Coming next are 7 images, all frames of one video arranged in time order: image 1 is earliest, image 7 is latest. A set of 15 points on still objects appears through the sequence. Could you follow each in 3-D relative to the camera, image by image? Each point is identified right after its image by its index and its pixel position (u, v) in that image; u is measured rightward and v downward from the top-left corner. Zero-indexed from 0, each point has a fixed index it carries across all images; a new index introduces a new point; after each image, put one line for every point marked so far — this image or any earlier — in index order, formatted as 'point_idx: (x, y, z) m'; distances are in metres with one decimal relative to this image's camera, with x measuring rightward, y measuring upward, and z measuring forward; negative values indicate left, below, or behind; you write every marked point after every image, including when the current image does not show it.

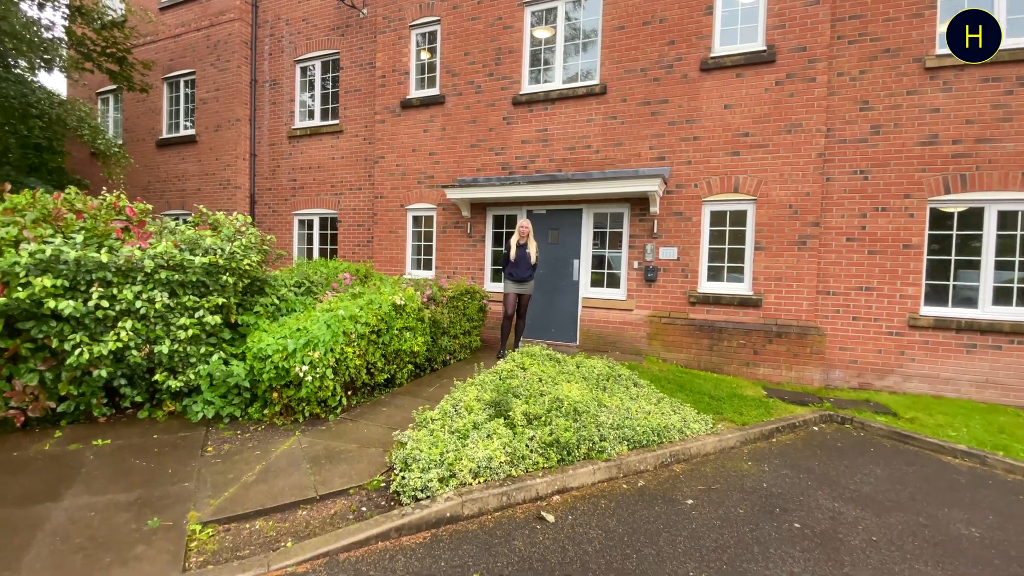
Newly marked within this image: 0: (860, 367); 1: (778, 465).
0: (+4.7, -1.1, +6.4) m
1: (+2.3, -1.5, +4.0) m
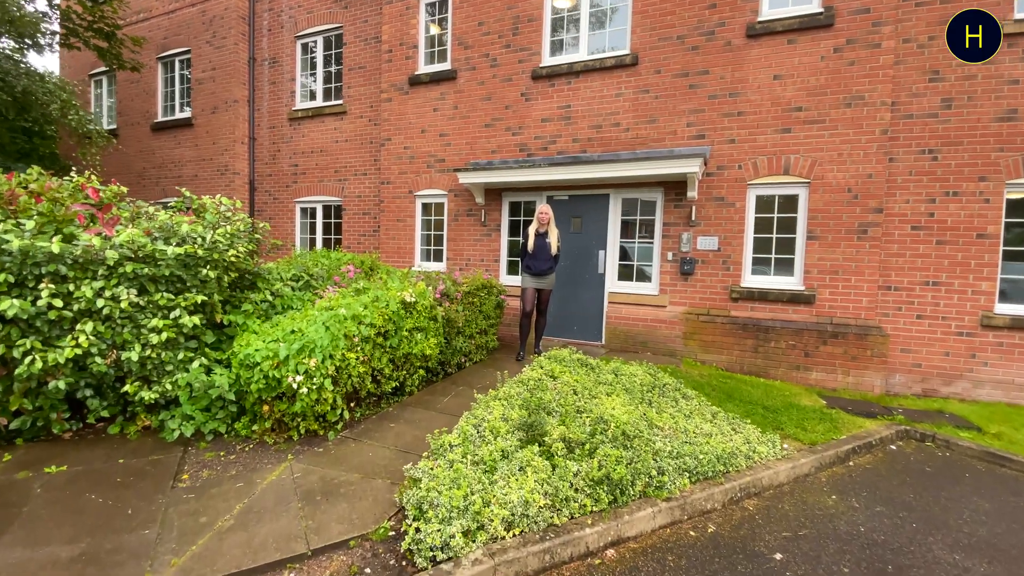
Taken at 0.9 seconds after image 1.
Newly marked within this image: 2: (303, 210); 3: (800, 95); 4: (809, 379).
0: (+4.9, -1.0, +5.7) m
1: (+2.5, -1.5, +3.3) m
2: (-4.6, +1.7, +10.4) m
3: (+3.6, +2.4, +5.8) m
4: (+3.7, -1.1, +5.8) m
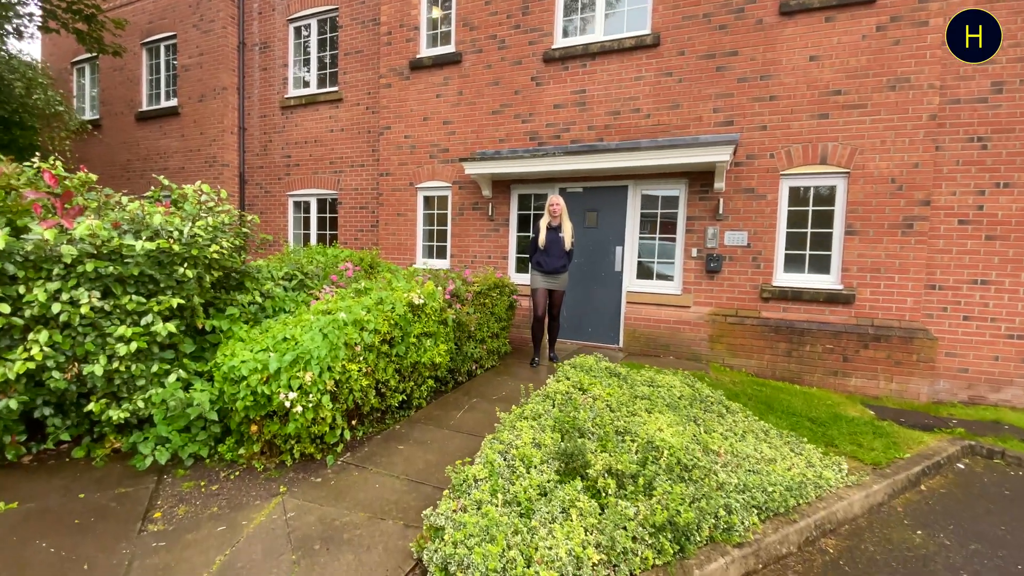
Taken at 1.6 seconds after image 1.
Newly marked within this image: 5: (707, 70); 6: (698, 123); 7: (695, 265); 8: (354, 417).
0: (+5.1, -1.0, +5.2) m
1: (+2.7, -1.5, +2.8) m
2: (-4.5, +1.8, +9.8) m
3: (+3.8, +2.4, +5.4) m
4: (+3.9, -1.1, +5.3) m
5: (+2.5, +2.8, +5.9) m
6: (+2.4, +2.1, +5.9) m
7: (+2.4, +0.3, +6.0) m
8: (-1.2, -1.0, +3.5) m
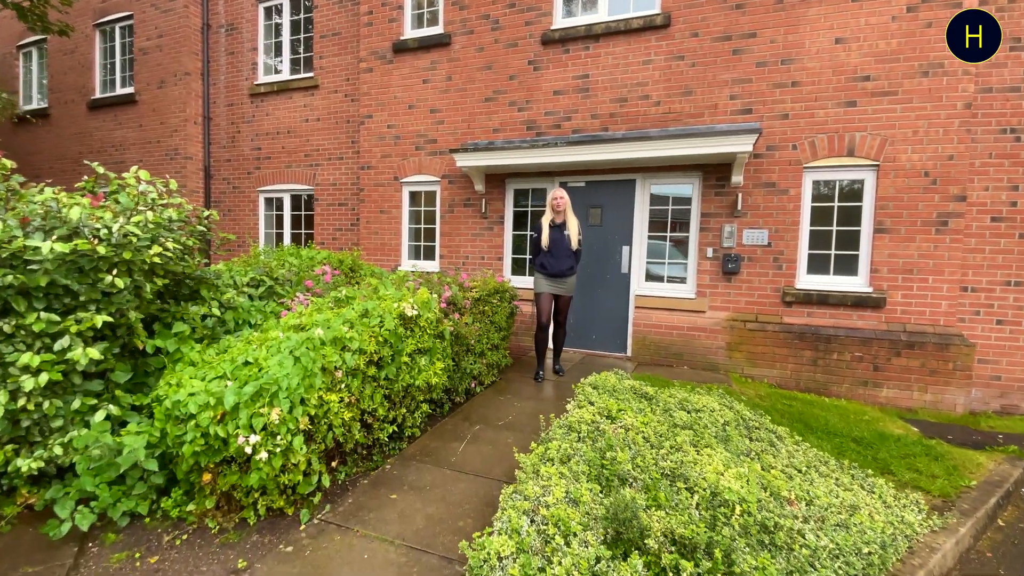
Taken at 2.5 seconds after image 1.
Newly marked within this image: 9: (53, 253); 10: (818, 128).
0: (+5.1, -1.0, +4.9) m
1: (+2.8, -1.5, +2.3) m
2: (-4.7, +1.7, +9.0) m
3: (+3.8, +2.4, +4.9) m
4: (+3.9, -1.2, +4.9) m
5: (+2.4, +2.7, +5.4) m
6: (+2.3, +2.1, +5.4) m
7: (+2.4, +0.3, +5.6) m
8: (-1.1, -1.0, +2.9) m
9: (-2.4, +0.2, +2.4) m
10: (+3.3, +1.8, +5.1) m
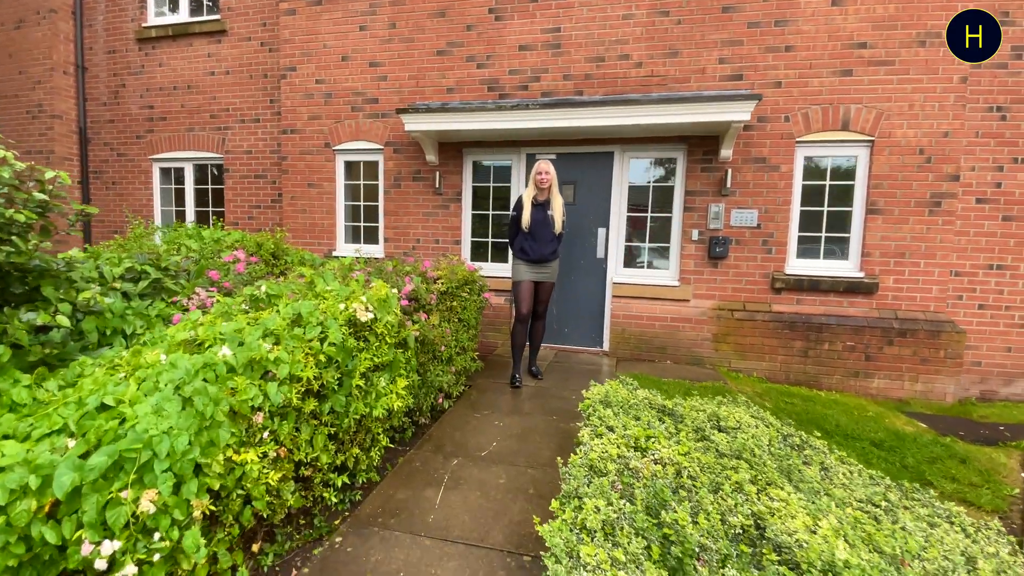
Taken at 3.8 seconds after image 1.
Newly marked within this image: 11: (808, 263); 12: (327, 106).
0: (+4.8, -0.9, +4.8) m
1: (+2.9, -1.5, +2.0) m
2: (-5.5, +1.8, +7.4) m
3: (+3.4, +2.5, +4.5) m
4: (+3.6, -1.0, +4.6) m
5: (+2.1, +2.9, +4.8) m
6: (+2.0, +2.2, +4.9) m
7: (+2.0, +0.4, +5.0) m
8: (-1.1, -1.0, +1.9) m
9: (-2.3, +0.2, +1.3) m
10: (+3.0, +1.9, +4.7) m
11: (+3.1, +0.3, +4.9) m
12: (-2.3, +2.3, +5.9) m
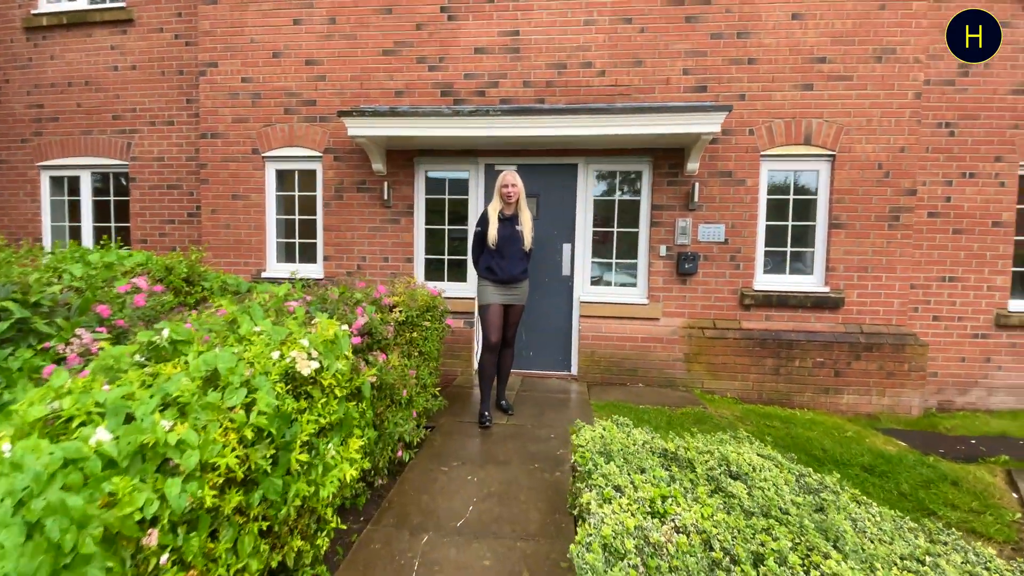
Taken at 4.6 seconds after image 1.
0: (+4.5, -1.0, +4.9) m
1: (+2.9, -1.6, +1.8) m
2: (-6.2, +1.4, +6.3) m
3: (+3.0, +2.4, +4.5) m
4: (+3.2, -1.1, +4.6) m
5: (+1.6, +2.7, +4.6) m
6: (+1.5, +2.0, +4.7) m
7: (+1.6, +0.2, +4.8) m
8: (-1.0, -1.2, +1.3) m
9: (-2.2, 0.0, +0.6) m
10: (+2.6, +1.7, +4.6) m
11: (+2.7, +0.1, +4.8) m
12: (-2.8, +2.0, +5.2) m
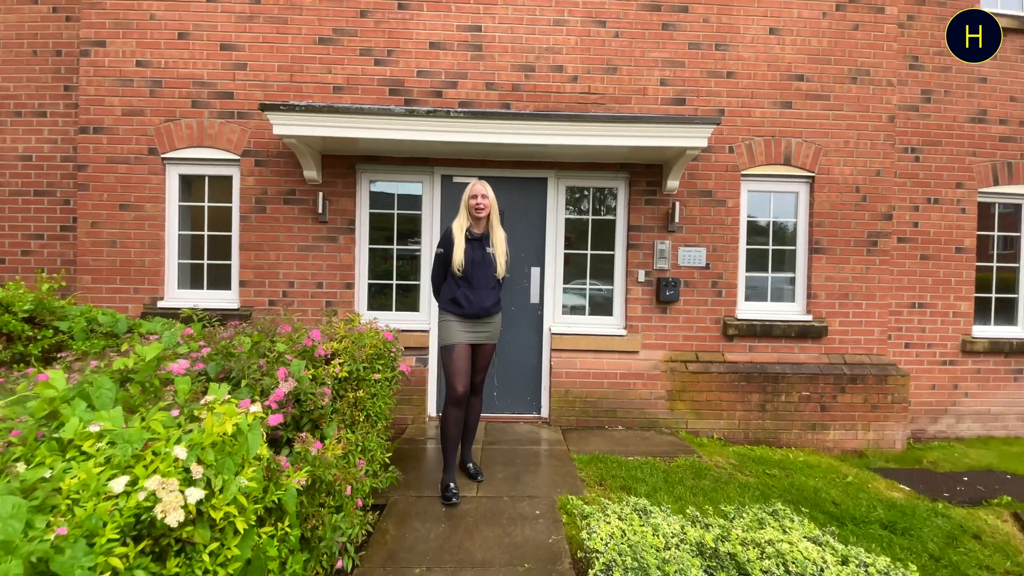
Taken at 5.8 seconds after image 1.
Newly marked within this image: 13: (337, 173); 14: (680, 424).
0: (+4.1, -1.2, +4.7) m
1: (+2.9, -1.7, +1.5) m
2: (-6.7, +1.1, +4.9) m
3: (+2.7, +2.1, +4.4) m
4: (+2.9, -1.4, +4.3) m
5: (+1.3, +2.4, +4.3) m
6: (+1.2, +1.8, +4.3) m
7: (+1.2, 0.0, +4.3) m
8: (-0.9, -1.3, +0.5) m
9: (-2.0, -0.1, -0.3) m
10: (+2.3, +1.5, +4.3) m
11: (+2.3, -0.2, +4.5) m
12: (-3.2, +1.7, +4.2) m
13: (-1.6, +1.0, +4.2) m
14: (+1.5, -1.2, +4.3) m
